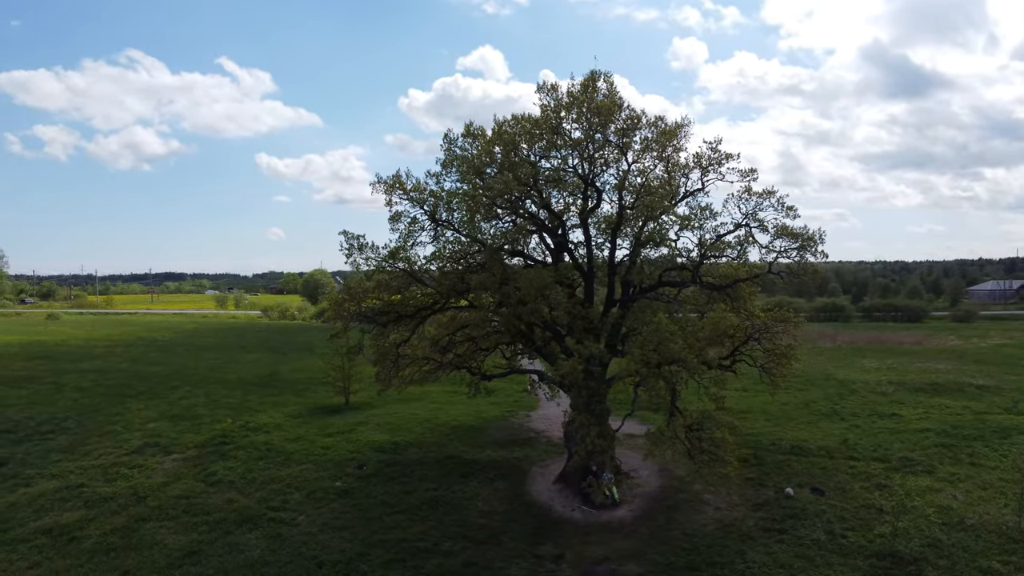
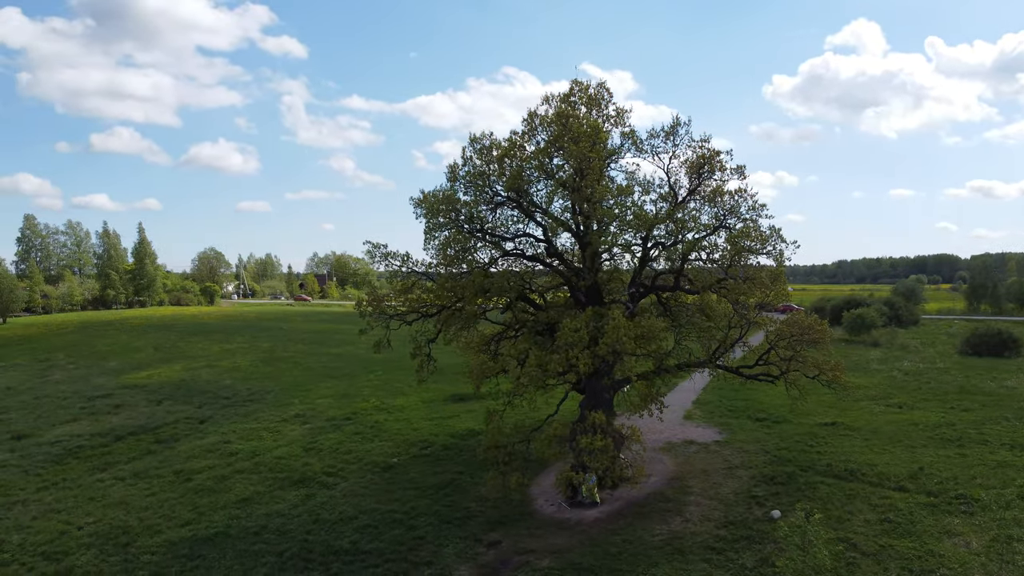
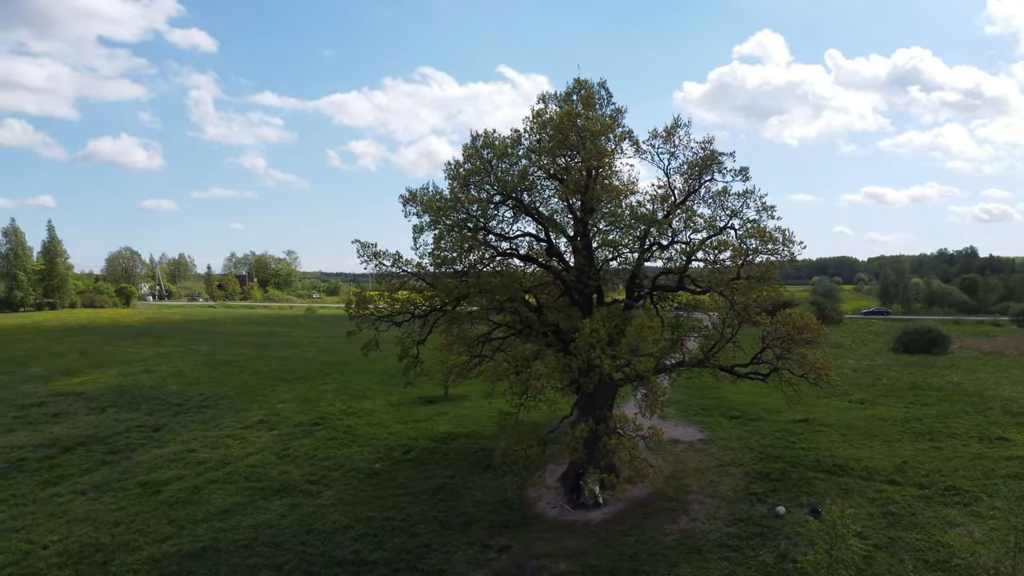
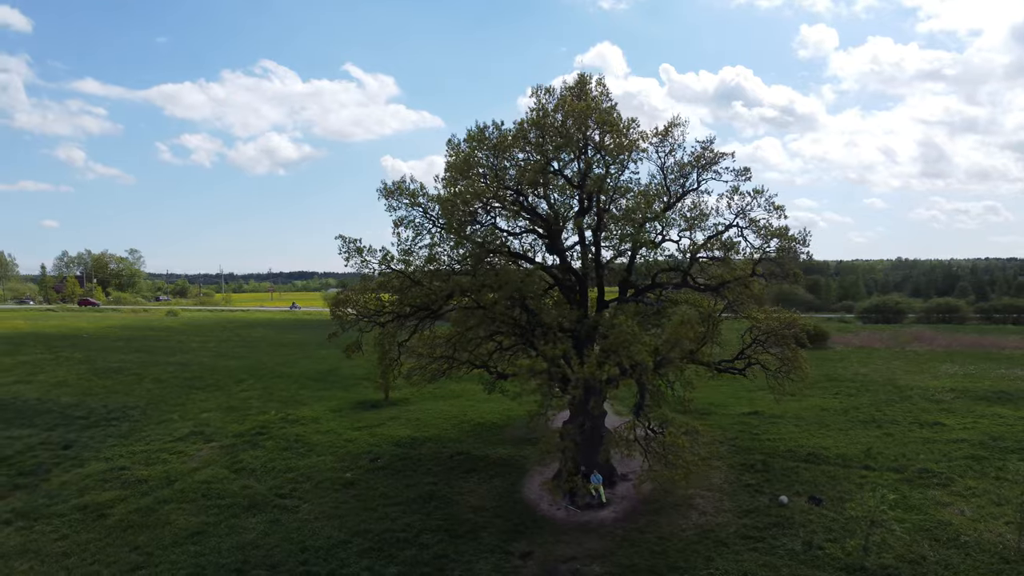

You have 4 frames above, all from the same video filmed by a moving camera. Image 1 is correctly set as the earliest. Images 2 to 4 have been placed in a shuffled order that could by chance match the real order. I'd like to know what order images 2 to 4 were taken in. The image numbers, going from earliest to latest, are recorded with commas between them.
4, 3, 2
